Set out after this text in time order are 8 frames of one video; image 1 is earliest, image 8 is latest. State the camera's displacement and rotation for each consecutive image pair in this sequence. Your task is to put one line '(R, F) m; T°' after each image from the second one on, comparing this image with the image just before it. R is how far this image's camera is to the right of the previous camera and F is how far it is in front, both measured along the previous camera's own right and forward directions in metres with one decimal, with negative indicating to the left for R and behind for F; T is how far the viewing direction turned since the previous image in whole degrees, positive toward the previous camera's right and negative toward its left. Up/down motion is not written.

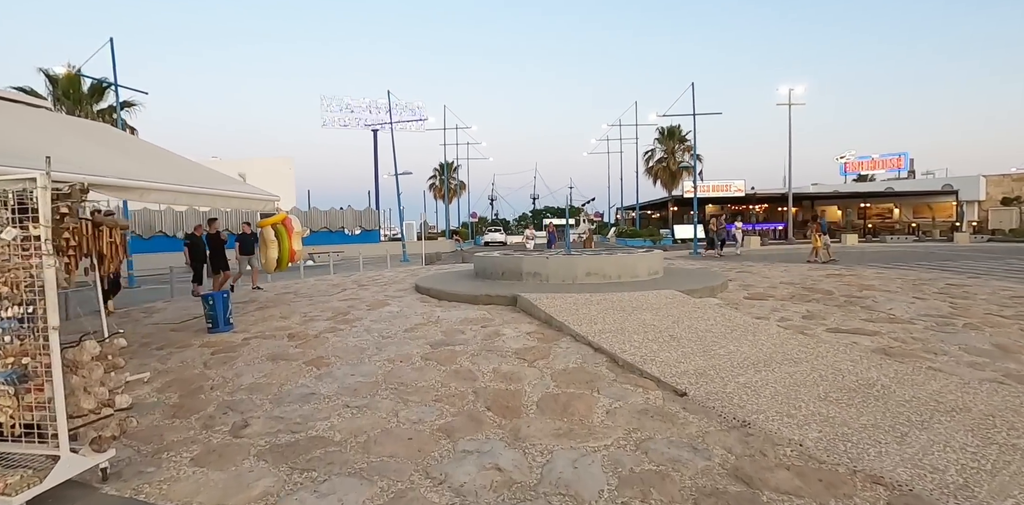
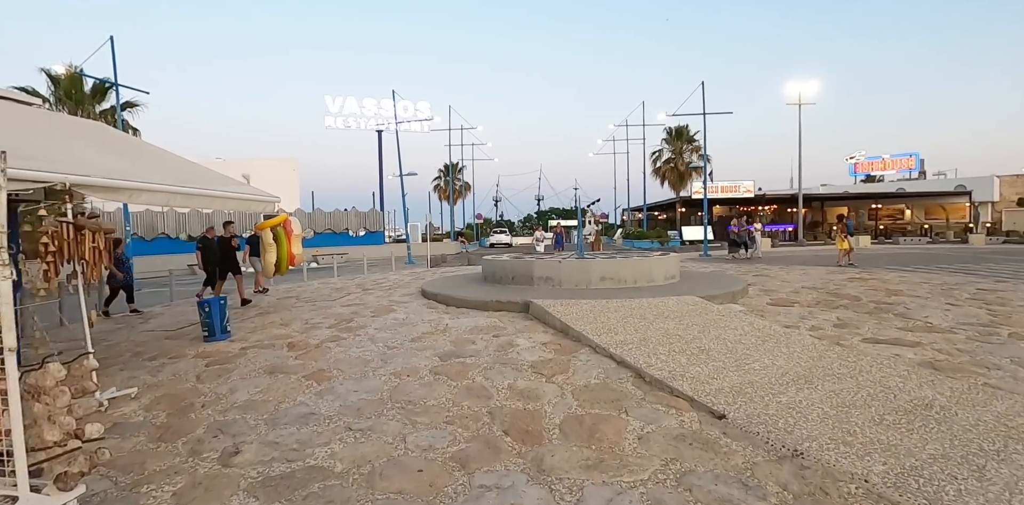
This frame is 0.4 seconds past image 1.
(-0.1, +0.5) m; 0°
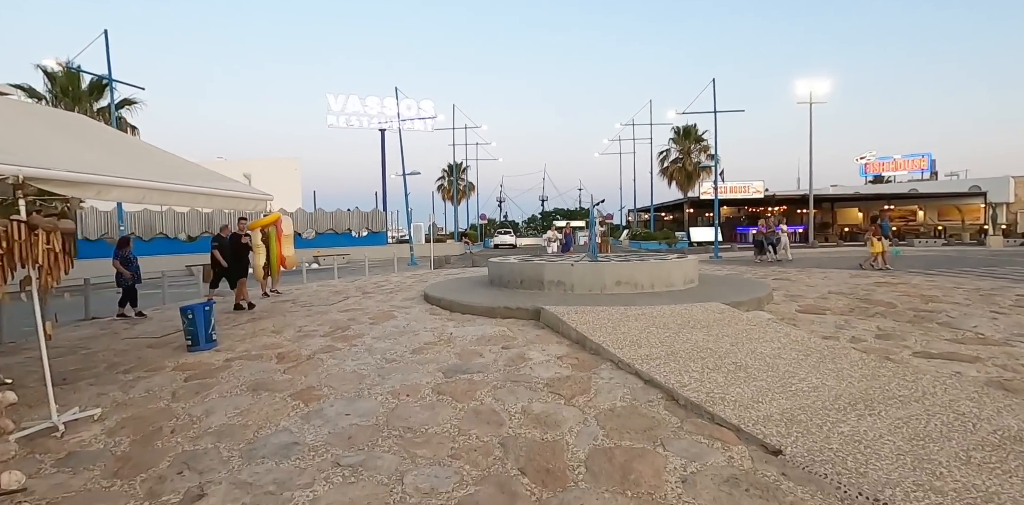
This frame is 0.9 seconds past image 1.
(-0.1, +0.7) m; 0°
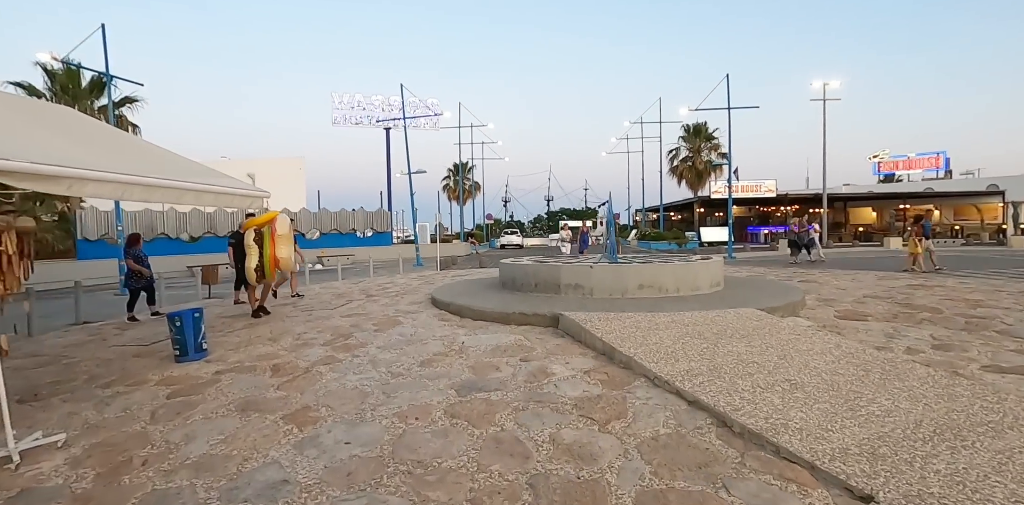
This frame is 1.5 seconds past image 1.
(-0.2, +0.6) m; -1°
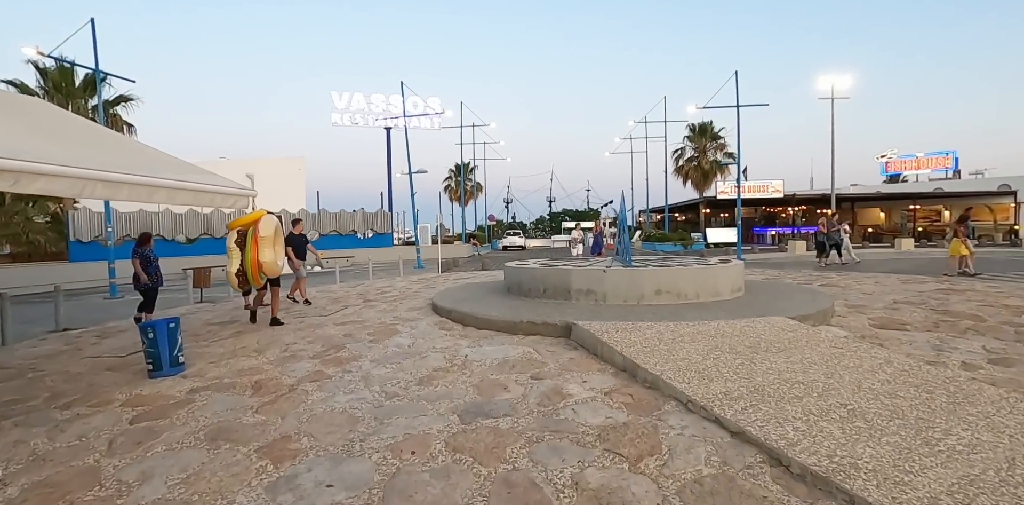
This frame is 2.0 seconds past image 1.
(-0.1, +0.6) m; 0°
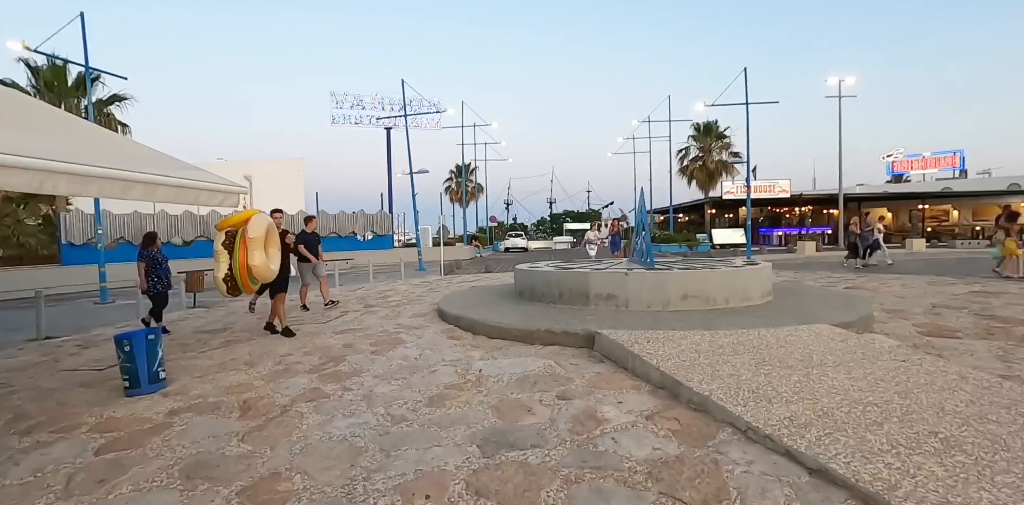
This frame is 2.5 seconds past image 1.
(-0.2, +0.6) m; 0°
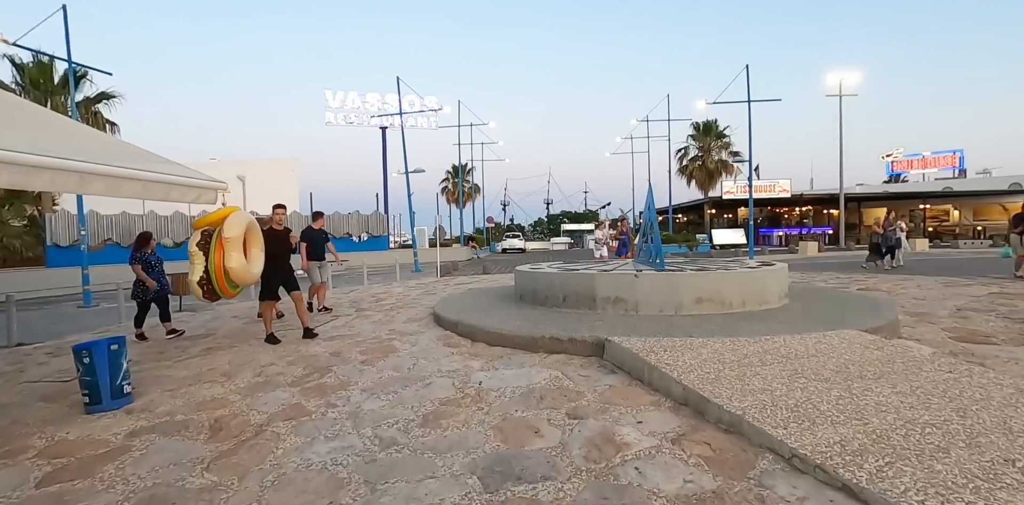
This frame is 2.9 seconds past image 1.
(-0.1, +0.5) m; 0°
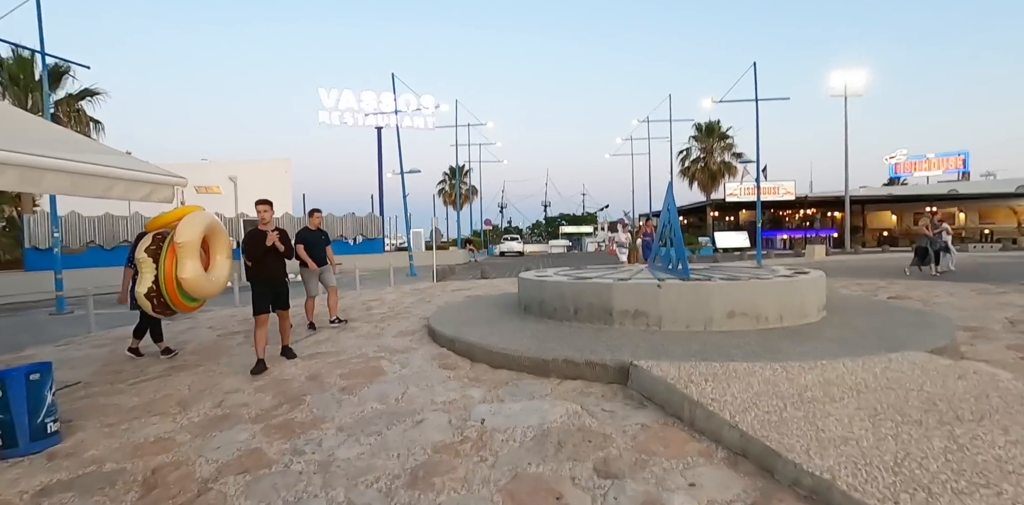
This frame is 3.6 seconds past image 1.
(-0.1, +0.9) m; 0°
